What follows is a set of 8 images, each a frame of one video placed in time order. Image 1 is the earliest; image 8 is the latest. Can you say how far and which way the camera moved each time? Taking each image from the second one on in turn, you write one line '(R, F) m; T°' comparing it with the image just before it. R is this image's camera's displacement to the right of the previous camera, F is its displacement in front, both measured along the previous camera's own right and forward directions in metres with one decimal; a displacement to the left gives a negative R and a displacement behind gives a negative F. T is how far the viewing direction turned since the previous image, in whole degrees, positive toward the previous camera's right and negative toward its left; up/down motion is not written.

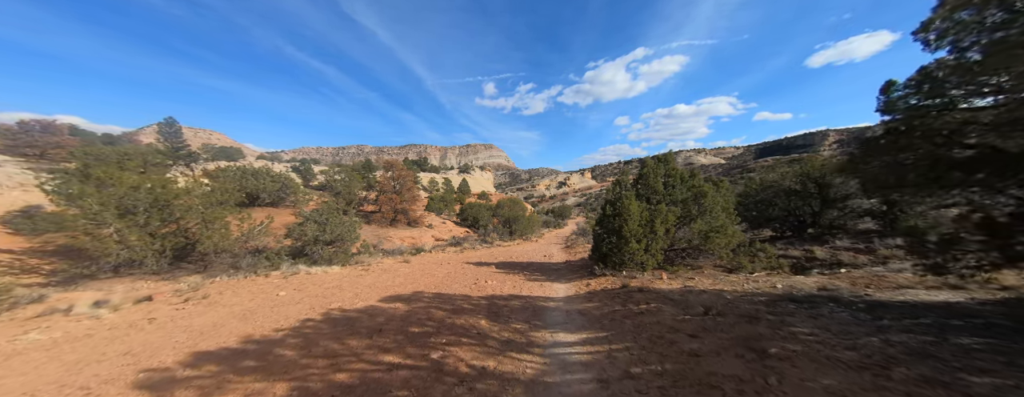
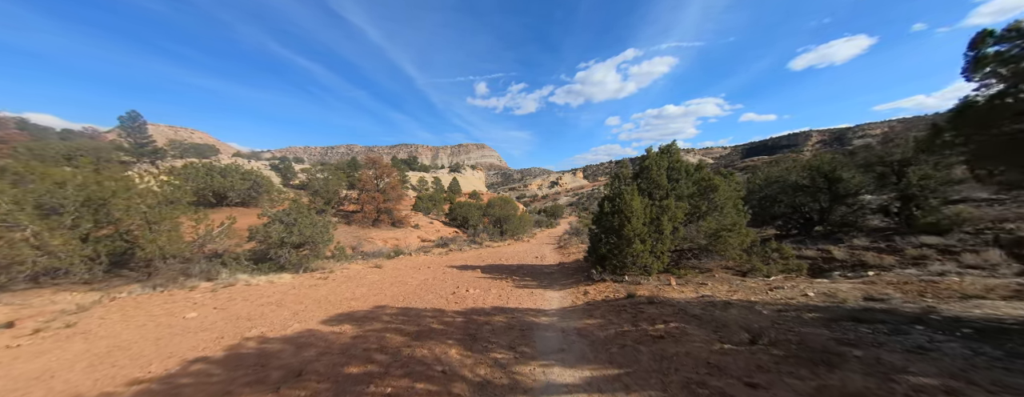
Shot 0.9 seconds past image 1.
(+0.2, +1.3) m; +2°
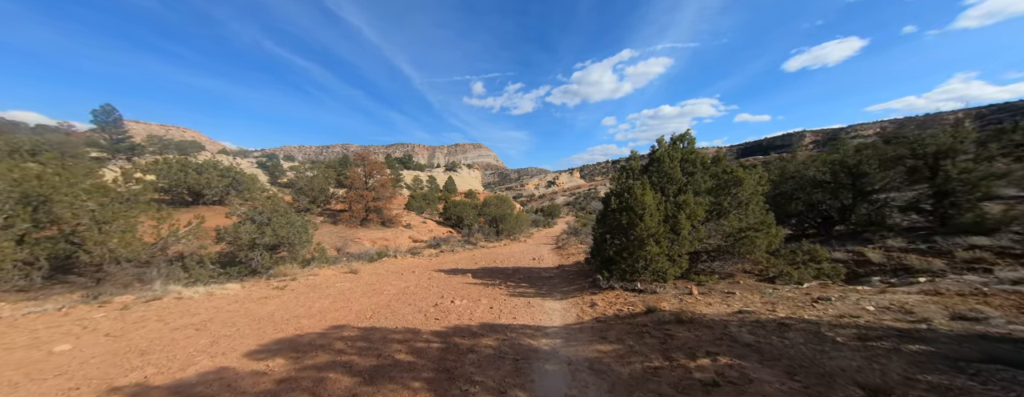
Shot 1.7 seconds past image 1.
(+0.1, +1.2) m; +1°
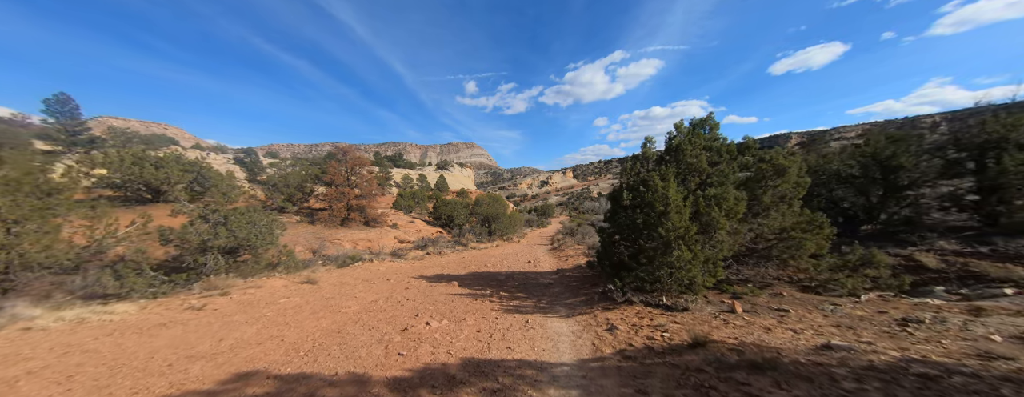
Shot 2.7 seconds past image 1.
(0.0, +1.5) m; +1°
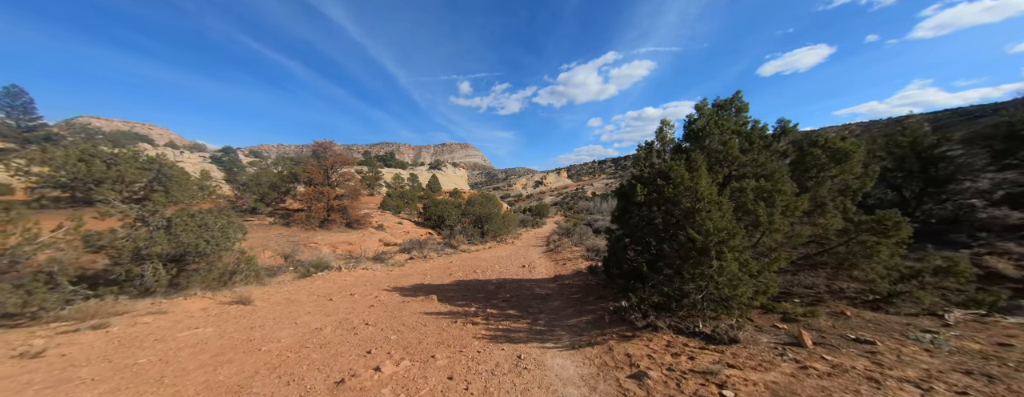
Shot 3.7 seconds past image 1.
(+0.1, +1.5) m; +1°
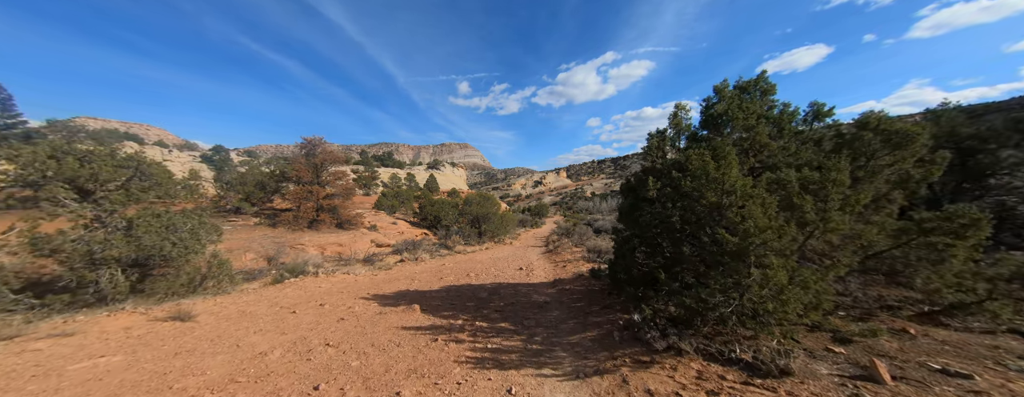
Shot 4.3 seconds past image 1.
(+0.1, +0.9) m; 0°
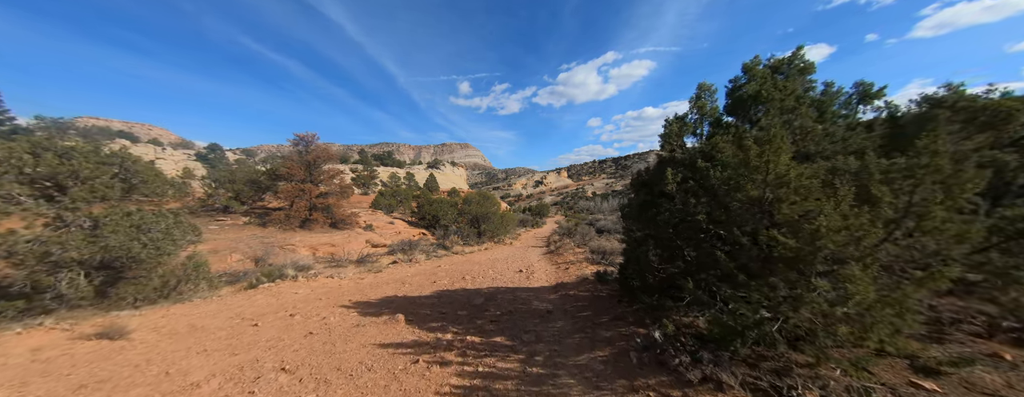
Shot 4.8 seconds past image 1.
(+0.1, +0.8) m; 0°
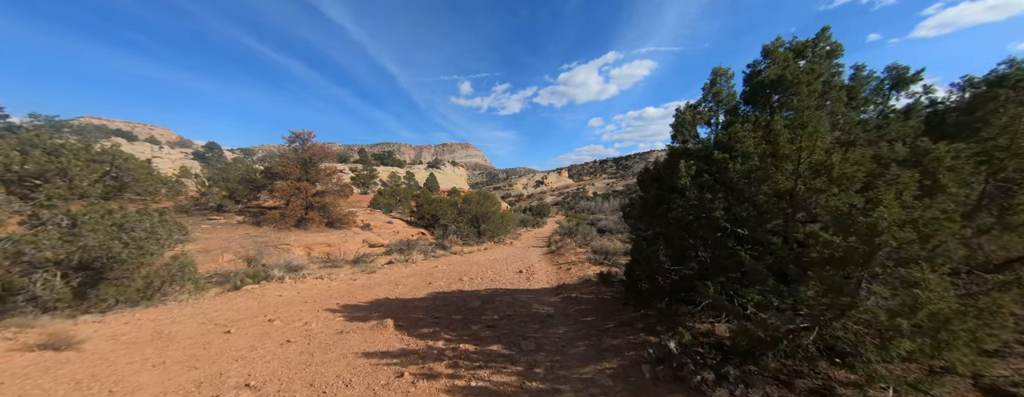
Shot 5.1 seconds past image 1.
(0.0, +0.4) m; 0°
